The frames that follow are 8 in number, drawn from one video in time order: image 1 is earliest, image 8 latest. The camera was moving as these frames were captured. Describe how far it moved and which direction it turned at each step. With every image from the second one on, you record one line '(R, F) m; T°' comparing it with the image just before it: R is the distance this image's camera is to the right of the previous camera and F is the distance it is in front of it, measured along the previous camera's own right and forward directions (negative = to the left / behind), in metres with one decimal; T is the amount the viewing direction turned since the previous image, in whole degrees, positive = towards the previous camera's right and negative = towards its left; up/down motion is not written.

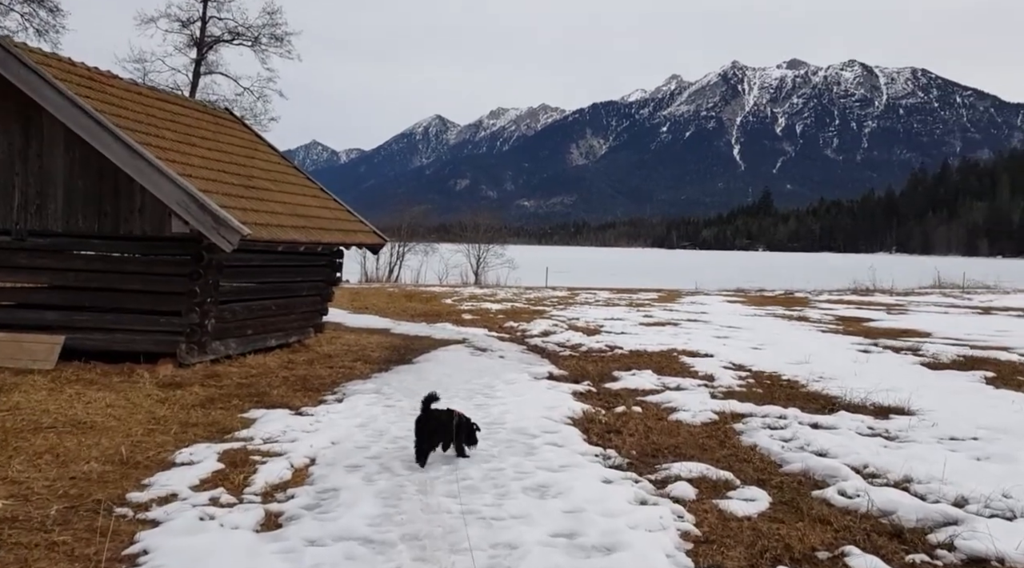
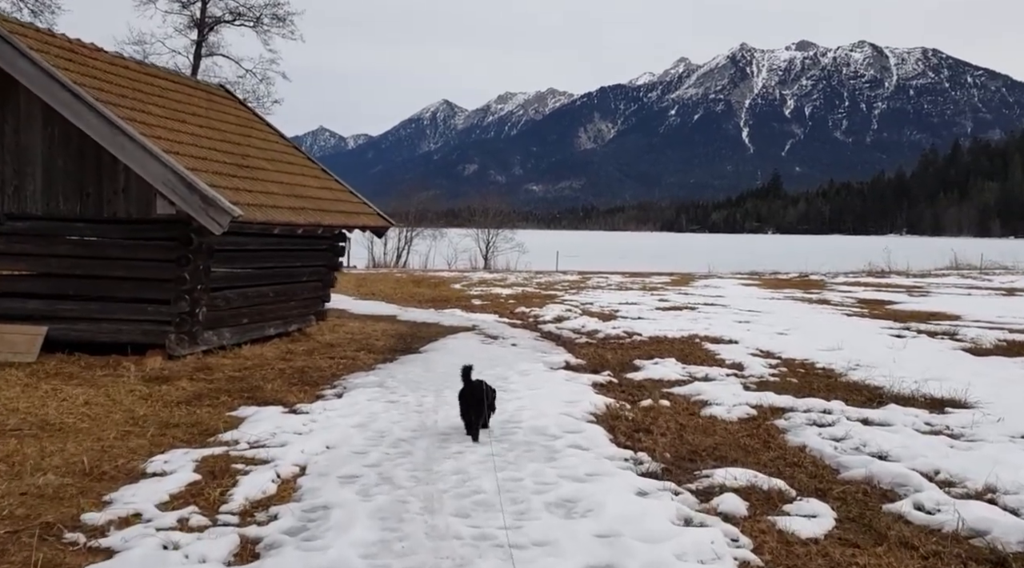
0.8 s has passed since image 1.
(-0.1, +1.0) m; 0°
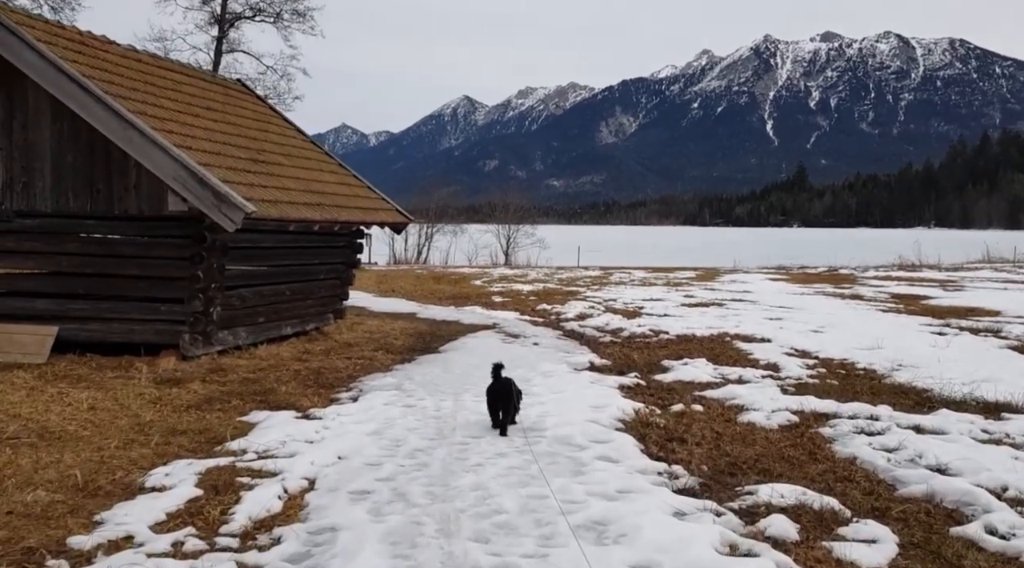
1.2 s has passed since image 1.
(0.0, +0.5) m; -1°
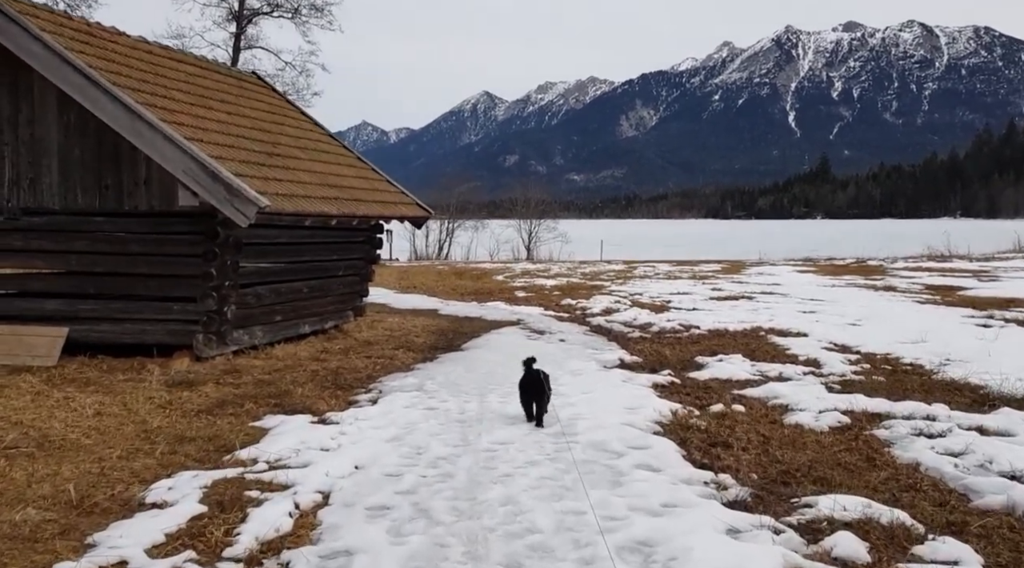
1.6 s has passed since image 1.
(-0.1, +0.6) m; -1°
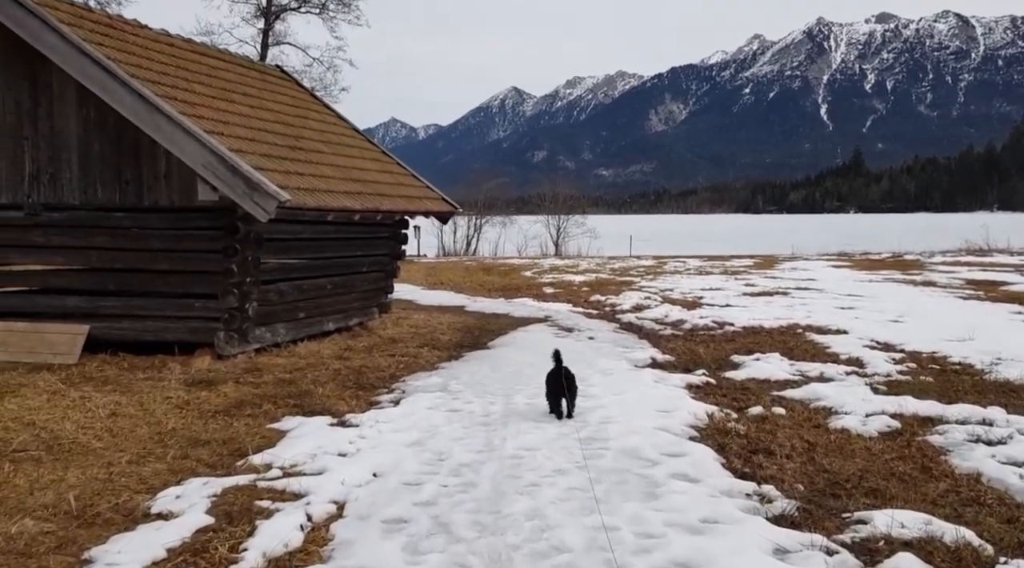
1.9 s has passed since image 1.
(0.0, +0.4) m; -2°
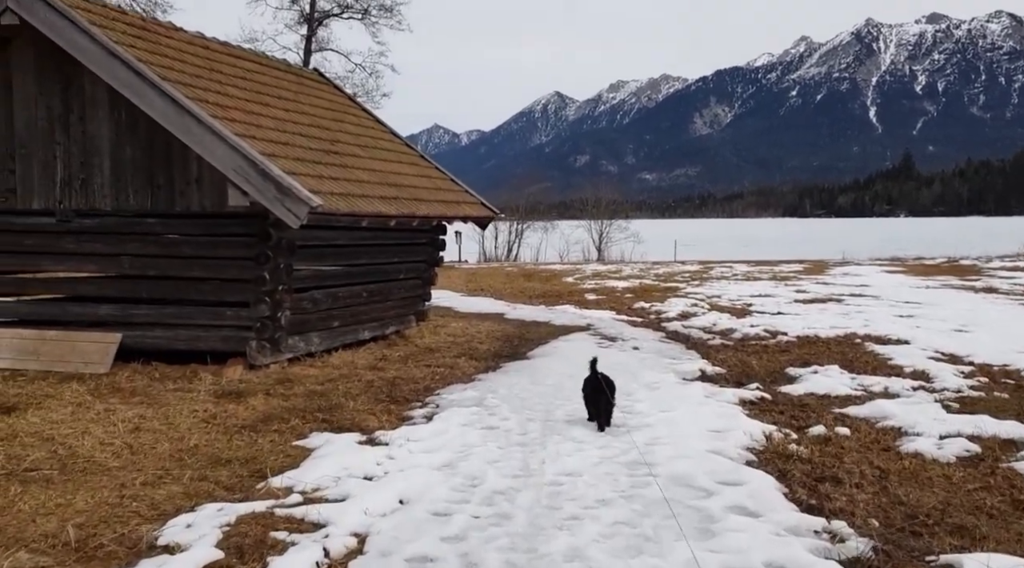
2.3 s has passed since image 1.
(0.0, +0.5) m; -3°
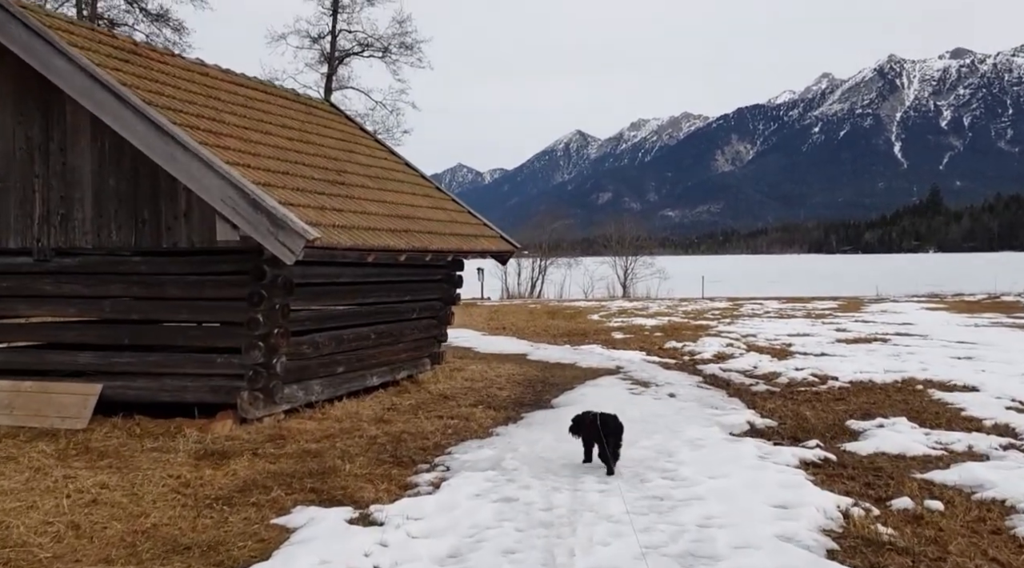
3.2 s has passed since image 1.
(0.0, +1.3) m; -1°
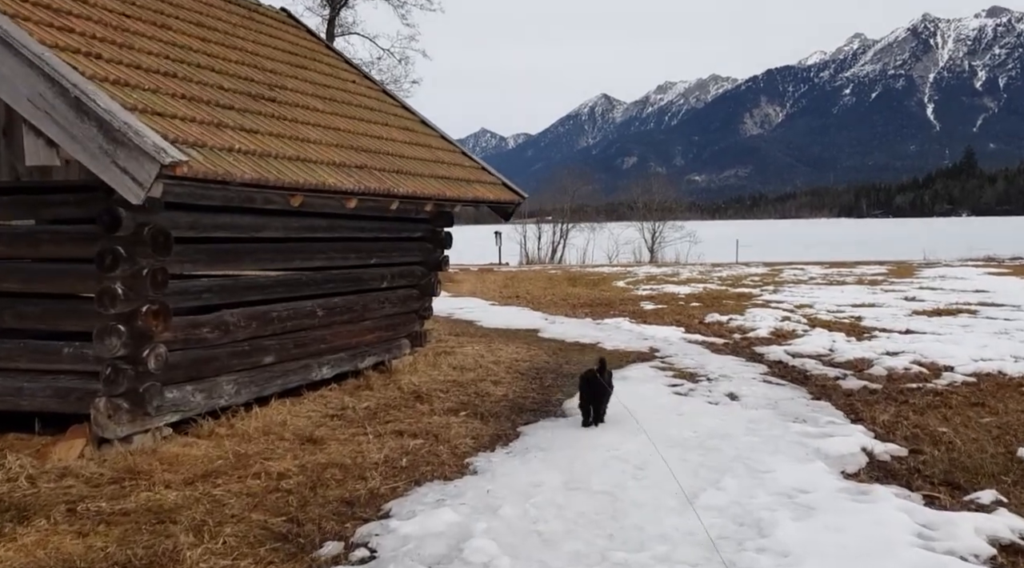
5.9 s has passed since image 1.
(+0.3, +3.7) m; -1°
